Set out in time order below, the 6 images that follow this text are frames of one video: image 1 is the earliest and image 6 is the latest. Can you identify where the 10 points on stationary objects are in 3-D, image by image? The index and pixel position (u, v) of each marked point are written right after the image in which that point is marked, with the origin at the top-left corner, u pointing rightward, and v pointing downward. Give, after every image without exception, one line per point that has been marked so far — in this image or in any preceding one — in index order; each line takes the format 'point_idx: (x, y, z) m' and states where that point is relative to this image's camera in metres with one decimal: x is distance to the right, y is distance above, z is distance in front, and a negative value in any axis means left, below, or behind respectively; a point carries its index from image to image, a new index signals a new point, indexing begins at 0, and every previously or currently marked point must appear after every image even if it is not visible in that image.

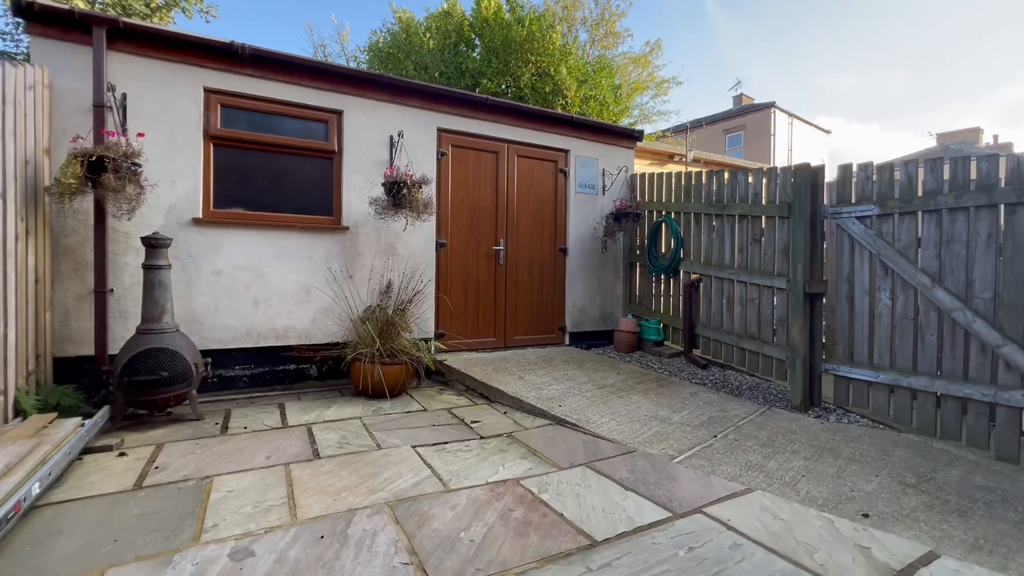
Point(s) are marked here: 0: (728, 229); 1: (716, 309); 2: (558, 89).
0: (+2.2, +0.6, +4.8) m
1: (+2.1, -0.2, +4.9) m
2: (+1.2, +5.3, +12.6) m
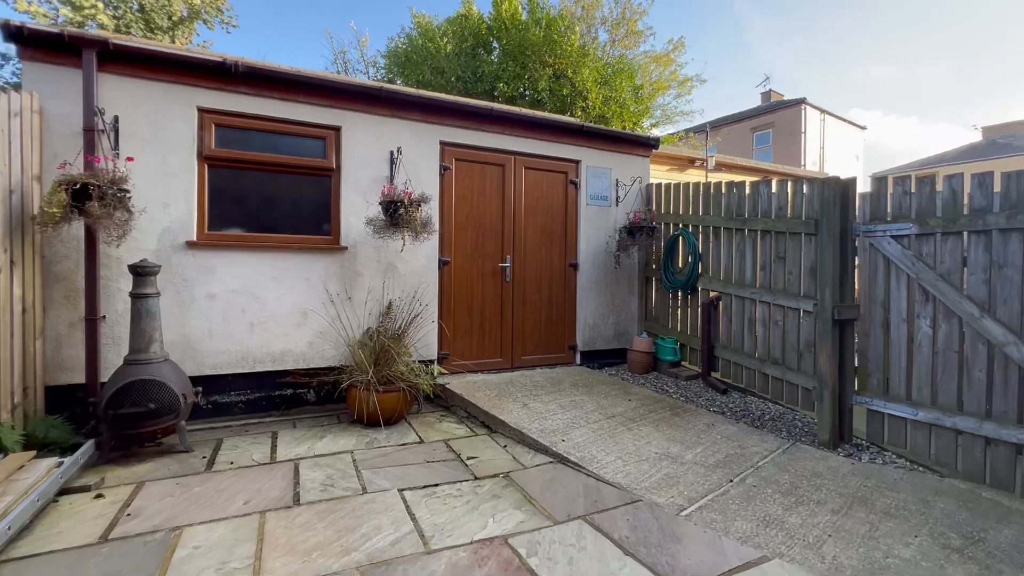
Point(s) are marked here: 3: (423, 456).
0: (+2.2, +0.4, +4.4) m
1: (+2.2, -0.4, +4.6) m
2: (+1.7, +5.2, +12.3) m
3: (-0.6, -1.2, +3.3) m
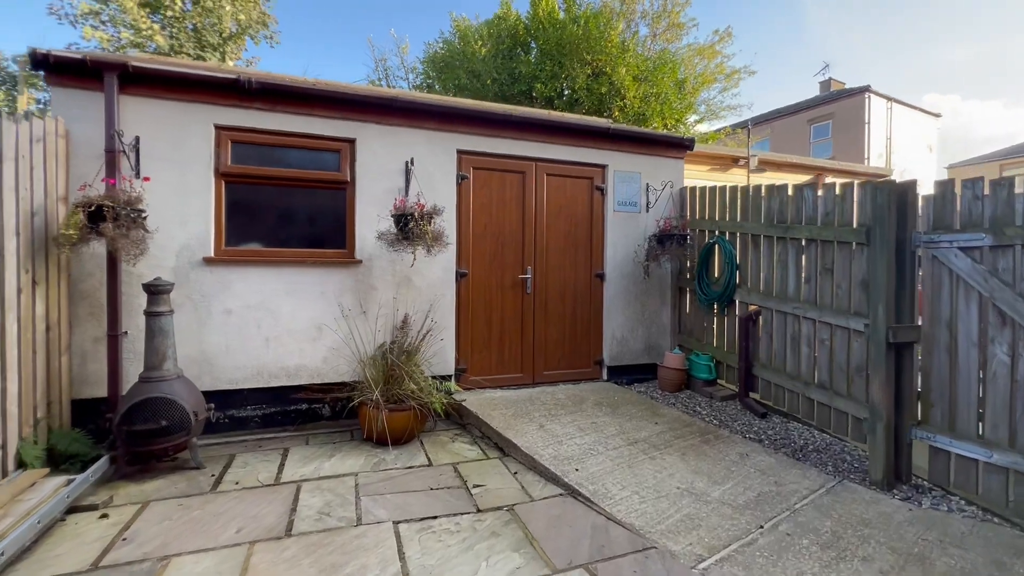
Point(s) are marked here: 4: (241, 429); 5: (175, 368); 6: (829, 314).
0: (+2.4, +0.3, +4.0) m
1: (+2.4, -0.5, +4.2) m
2: (+2.6, +5.0, +11.9) m
3: (-0.6, -1.3, +3.1) m
4: (-2.2, -1.1, +3.8) m
5: (-2.3, -0.6, +3.3) m
6: (+2.5, -0.2, +3.7) m
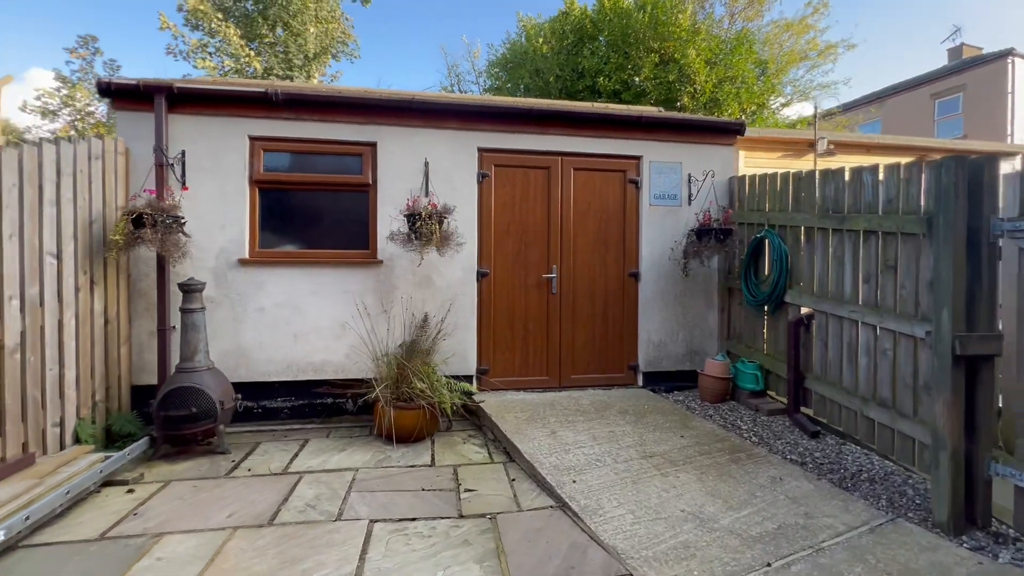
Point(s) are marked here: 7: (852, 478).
0: (+2.5, +0.3, +3.4) m
1: (+2.5, -0.5, +3.6) m
2: (+4.1, +5.0, +11.1) m
3: (-0.6, -1.3, +3.1) m
4: (-2.1, -1.1, +4.1) m
5: (-2.3, -0.5, +3.6) m
6: (+2.5, -0.2, +3.1) m
7: (+2.2, -1.2, +3.1) m
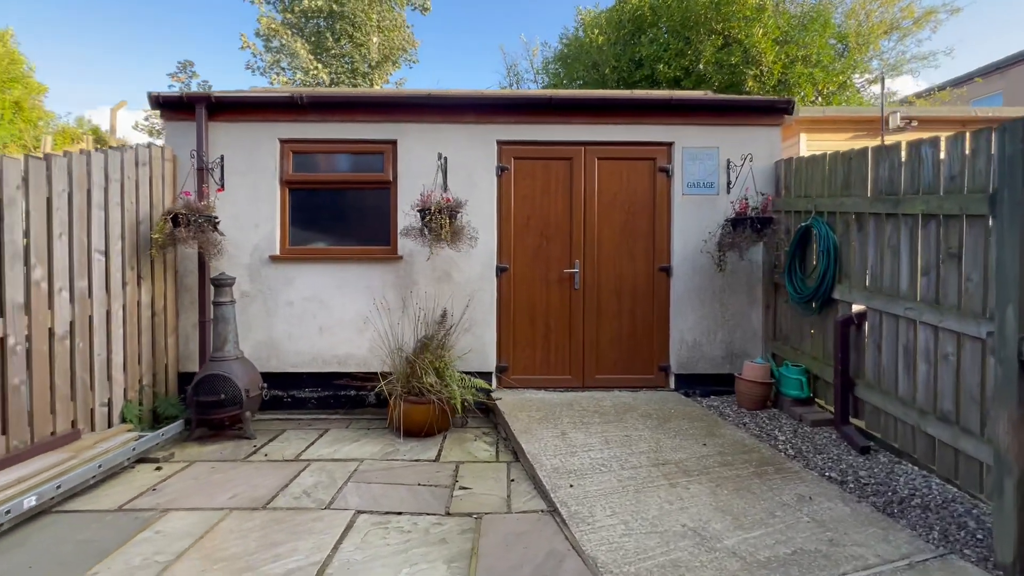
0: (+2.5, +0.3, +3.0) m
1: (+2.5, -0.5, +3.1) m
2: (+5.3, +5.1, +10.3) m
3: (-0.6, -1.2, +3.1) m
4: (-1.9, -1.1, +4.3) m
5: (-2.2, -0.5, +3.8) m
6: (+2.5, -0.2, +2.6) m
7: (+2.2, -1.2, +2.6) m
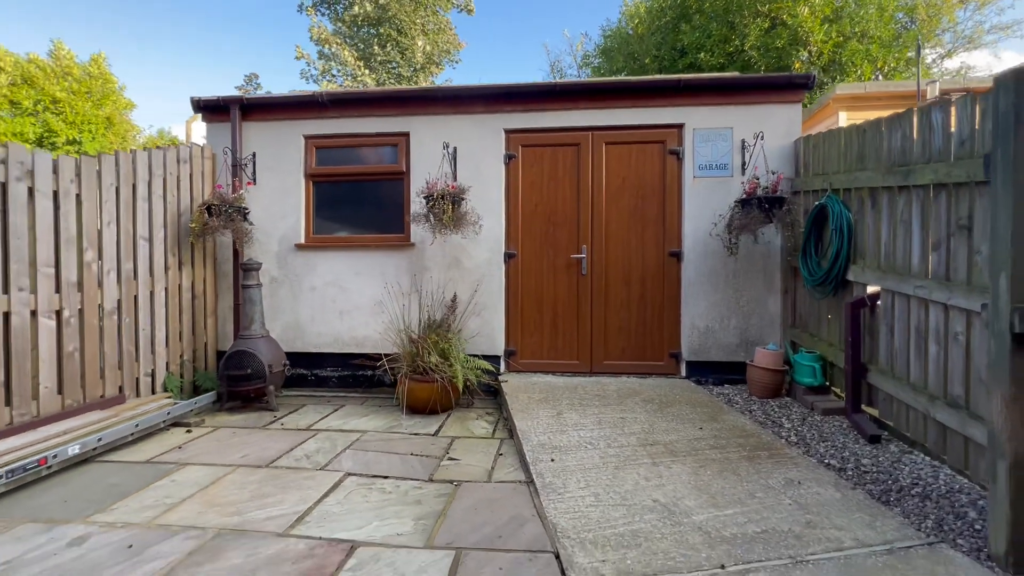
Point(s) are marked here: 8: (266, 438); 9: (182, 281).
0: (+2.4, +0.5, +2.8) m
1: (+2.4, -0.4, +2.9) m
2: (+6.0, +5.2, +9.8) m
3: (-0.7, -1.1, +3.3) m
4: (-1.8, -1.0, +4.6) m
5: (-2.2, -0.4, +4.2) m
6: (+2.3, 0.0, +2.4) m
7: (+2.0, -1.1, +2.5) m
8: (-1.8, -1.1, +3.4) m
9: (-3.0, +0.1, +4.2) m
